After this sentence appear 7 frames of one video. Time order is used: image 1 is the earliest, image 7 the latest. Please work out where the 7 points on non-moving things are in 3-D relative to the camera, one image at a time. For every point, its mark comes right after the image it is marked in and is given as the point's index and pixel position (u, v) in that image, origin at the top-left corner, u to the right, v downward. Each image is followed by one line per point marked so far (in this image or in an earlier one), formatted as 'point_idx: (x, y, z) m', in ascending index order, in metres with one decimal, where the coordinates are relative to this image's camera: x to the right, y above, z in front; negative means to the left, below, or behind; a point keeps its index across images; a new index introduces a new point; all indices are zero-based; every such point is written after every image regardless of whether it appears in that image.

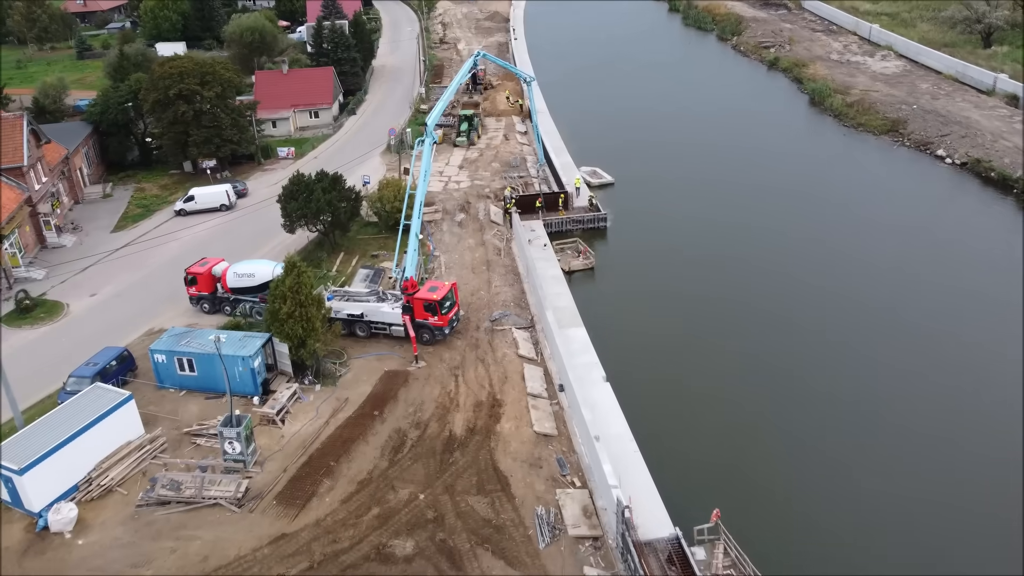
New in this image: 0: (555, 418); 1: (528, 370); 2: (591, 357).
0: (+1.1, -3.3, +17.3) m
1: (+0.4, -2.2, +18.8) m
2: (+2.2, -2.0, +19.1) m
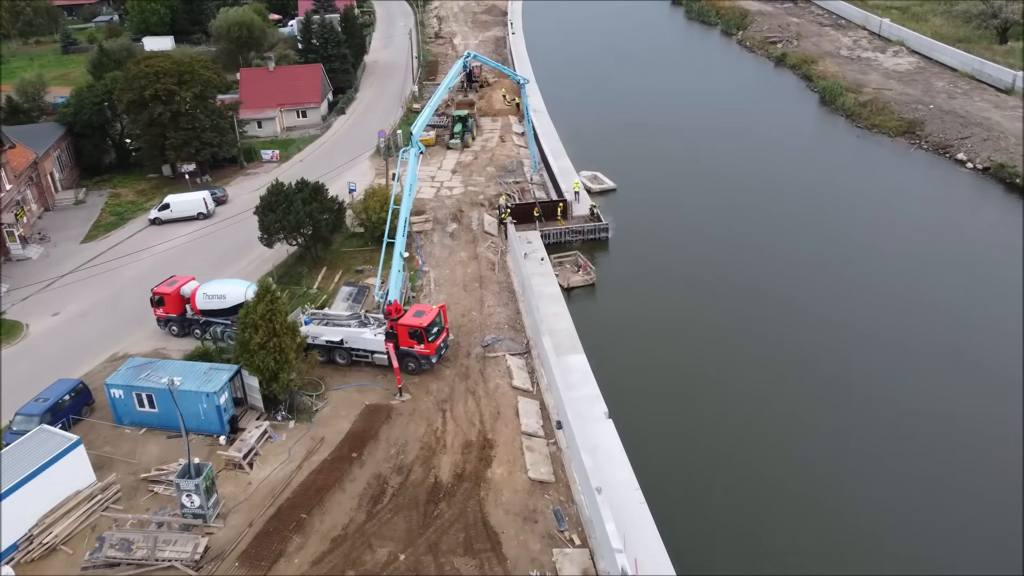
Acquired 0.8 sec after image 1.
0: (+0.9, -3.9, +15.6) m
1: (+0.3, -2.9, +17.1) m
2: (+2.0, -2.6, +17.5) m
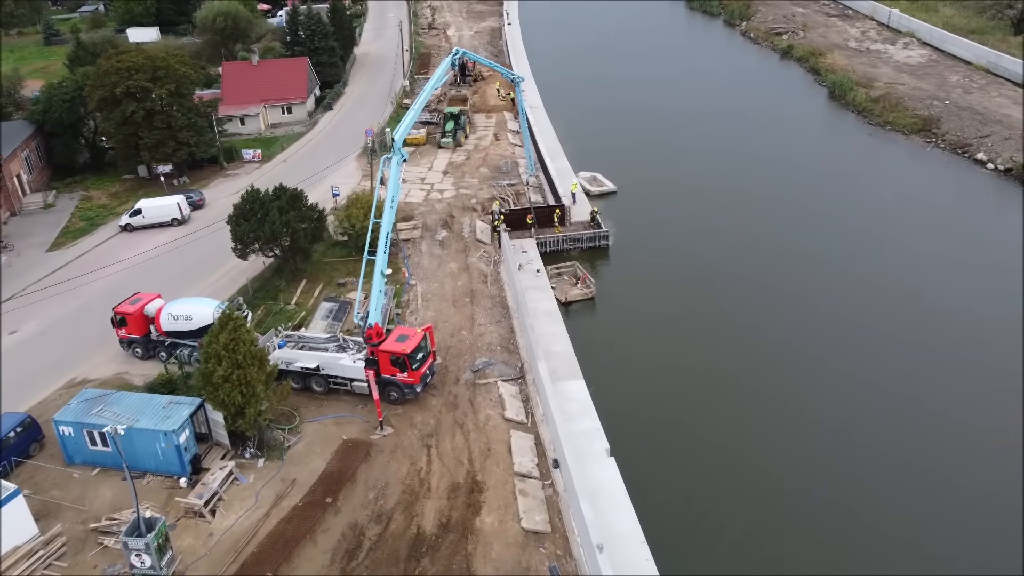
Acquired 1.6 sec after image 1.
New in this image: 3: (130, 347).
0: (+0.7, -4.5, +14.1) m
1: (+0.1, -3.4, +15.6) m
2: (+1.8, -3.1, +15.9) m
3: (-10.5, -1.6, +18.8) m
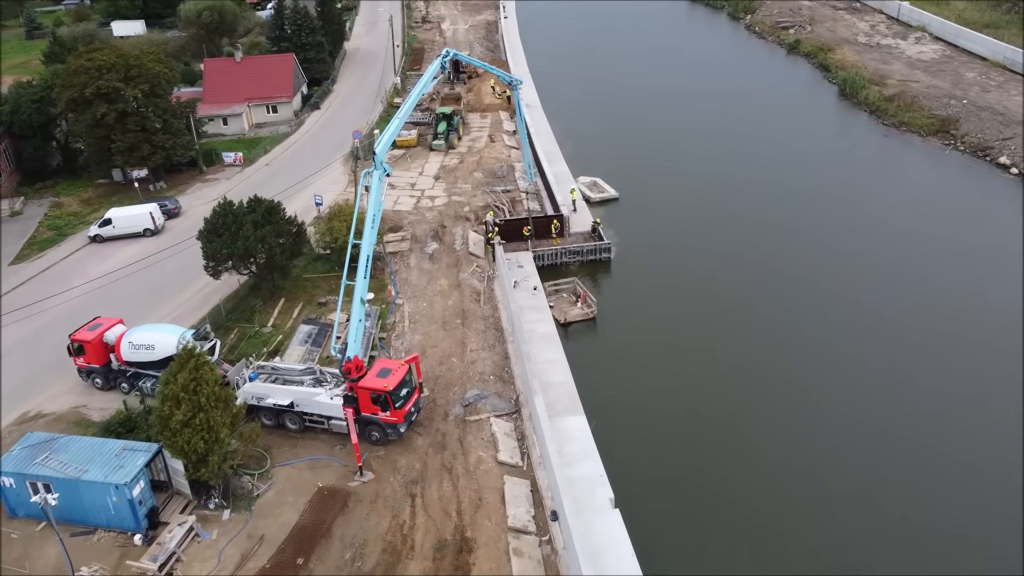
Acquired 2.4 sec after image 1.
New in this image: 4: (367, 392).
0: (+0.6, -5.1, +12.6) m
1: (-0.1, -4.1, +14.0) m
2: (+1.7, -3.8, +14.4) m
3: (-10.6, -2.2, +17.2) m
4: (-3.1, -2.2, +14.6) m
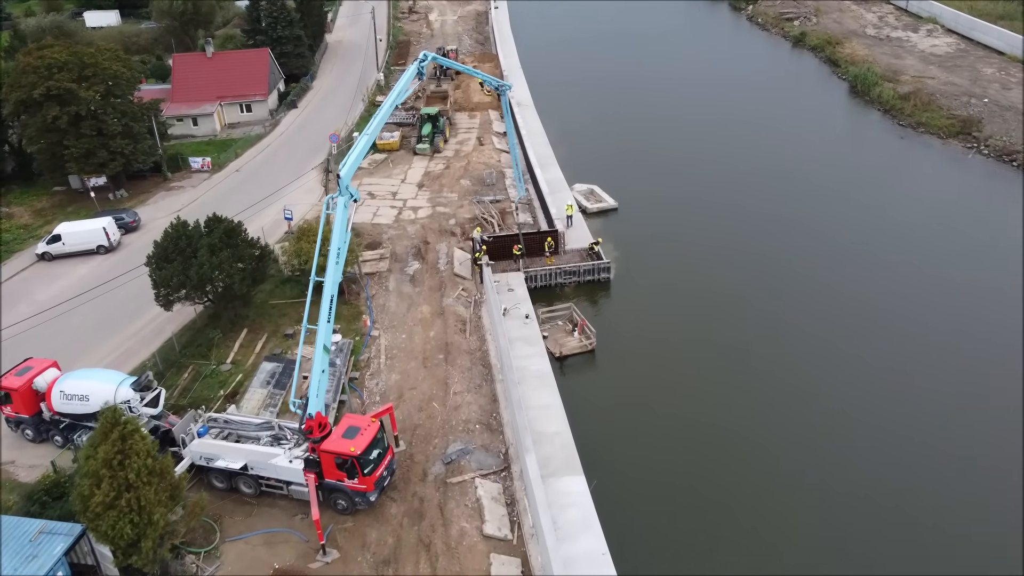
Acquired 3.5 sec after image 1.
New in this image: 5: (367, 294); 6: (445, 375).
0: (+0.4, -6.0, +10.6) m
1: (-0.3, -4.9, +12.0) m
2: (+1.5, -4.6, +12.4) m
3: (-10.9, -3.1, +15.1) m
4: (-3.3, -3.0, +12.5) m
5: (-4.1, -0.2, +19.4) m
6: (-1.6, -2.1, +16.5) m
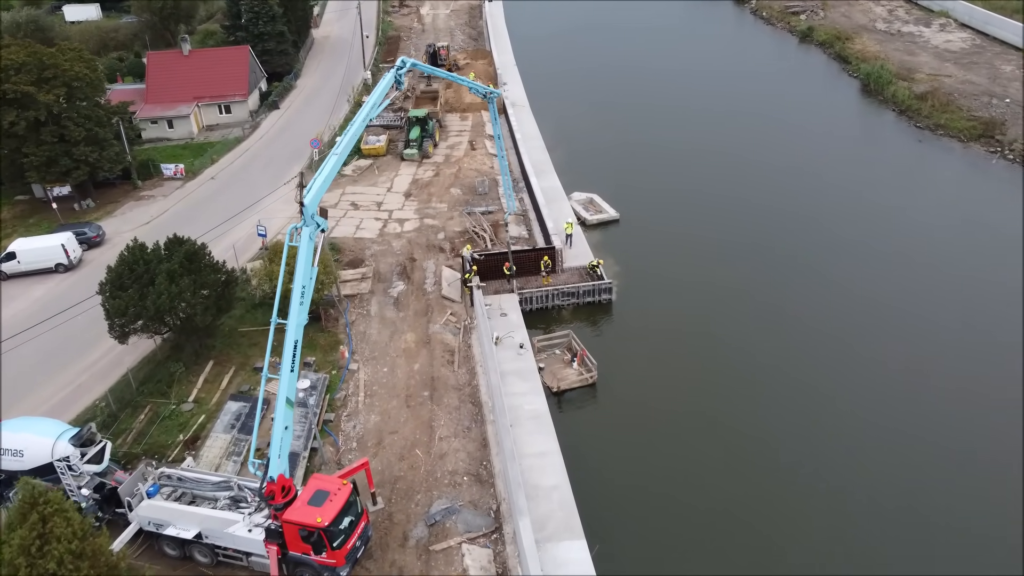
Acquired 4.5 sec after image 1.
0: (+0.3, -6.7, +9.0) m
1: (-0.4, -5.6, +10.4) m
2: (+1.4, -5.3, +10.8) m
3: (-11.0, -3.8, +13.4) m
4: (-3.4, -3.8, +10.9) m
5: (-4.3, -0.8, +17.7) m
6: (-1.8, -2.8, +14.9) m
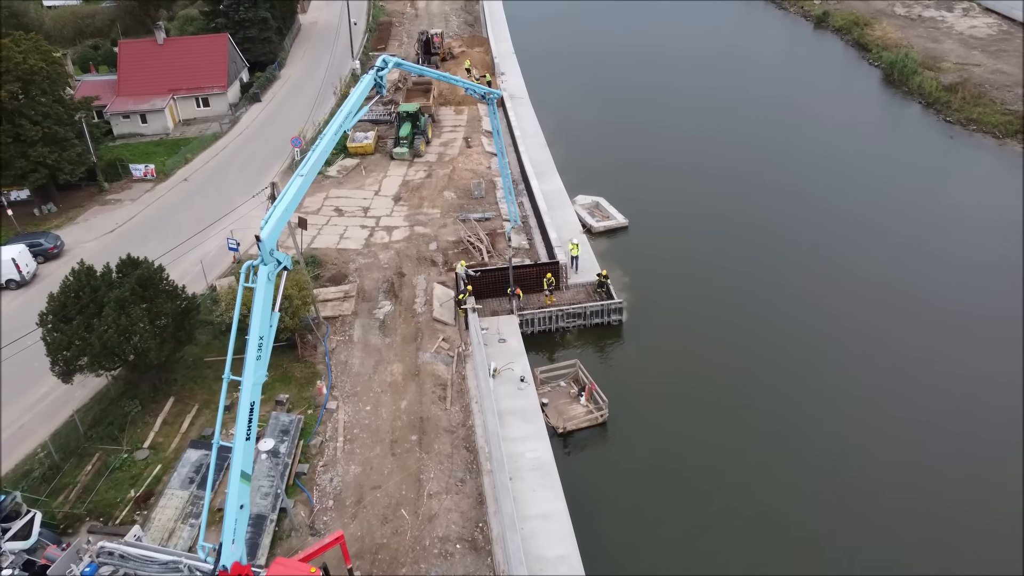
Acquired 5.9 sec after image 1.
0: (+0.3, -7.5, +7.2) m
1: (-0.4, -6.3, +8.6) m
2: (+1.4, -6.0, +9.0) m
3: (-11.0, -4.5, +11.6) m
4: (-3.4, -4.5, +9.0) m
5: (-4.3, -1.4, +15.8) m
6: (-1.8, -3.4, +13.0) m
